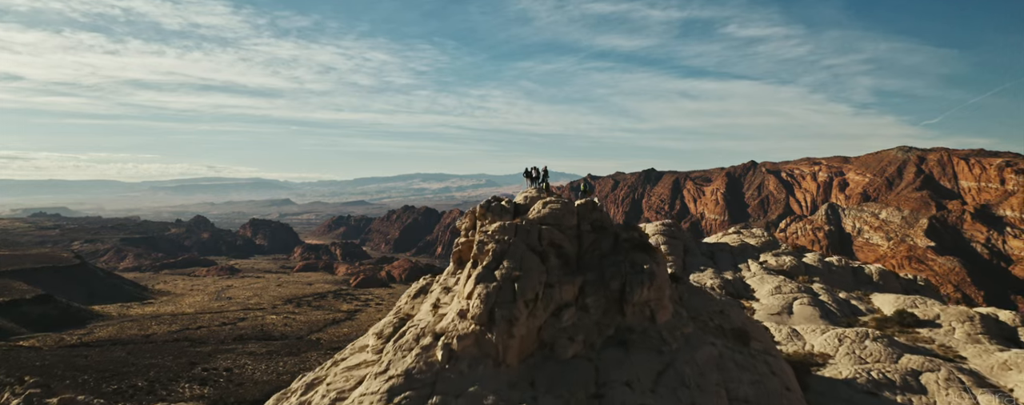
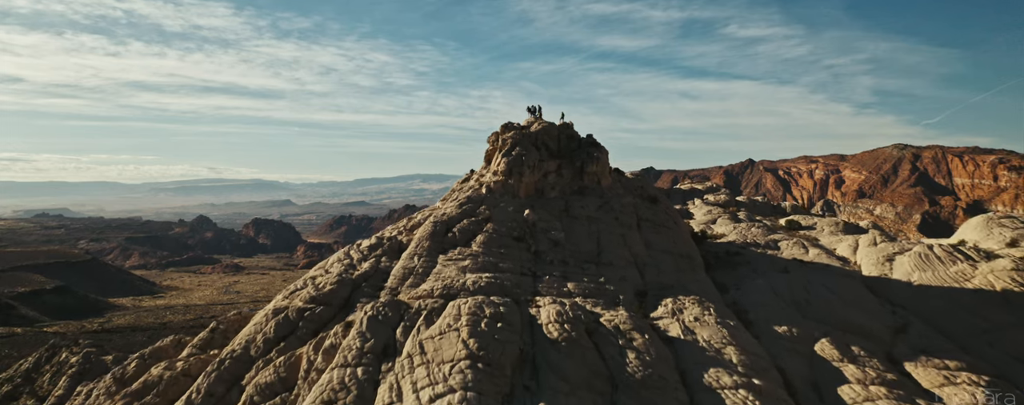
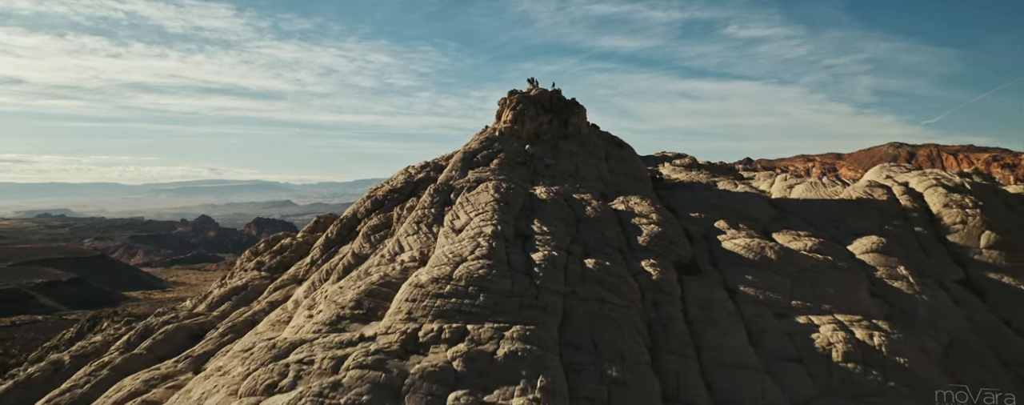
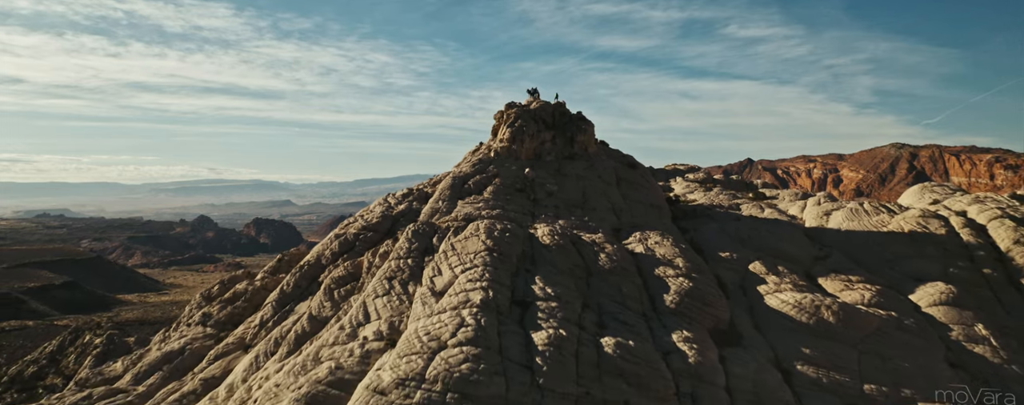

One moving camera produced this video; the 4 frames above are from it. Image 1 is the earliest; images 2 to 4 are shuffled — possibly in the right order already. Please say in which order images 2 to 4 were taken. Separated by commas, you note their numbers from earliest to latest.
2, 4, 3
